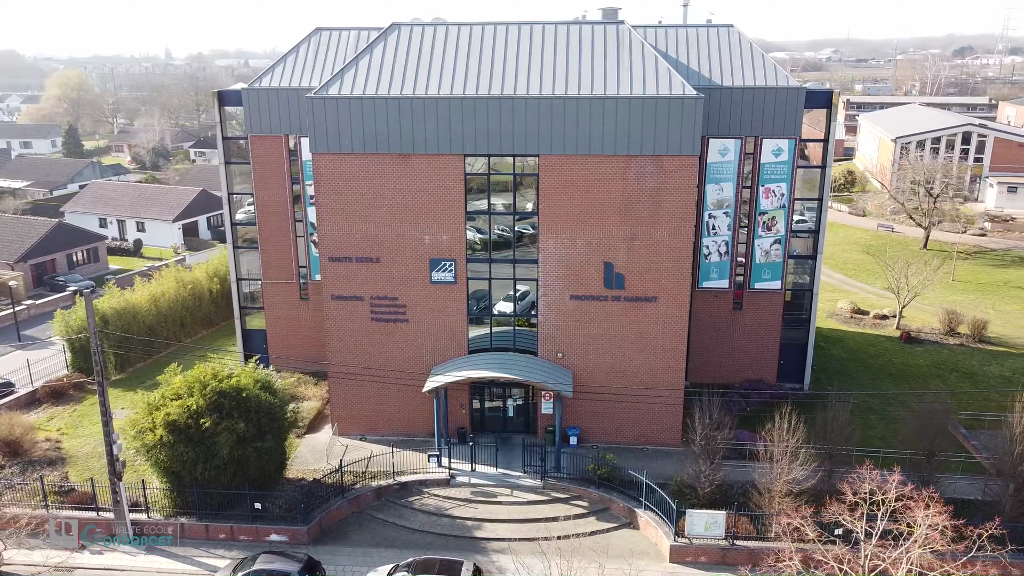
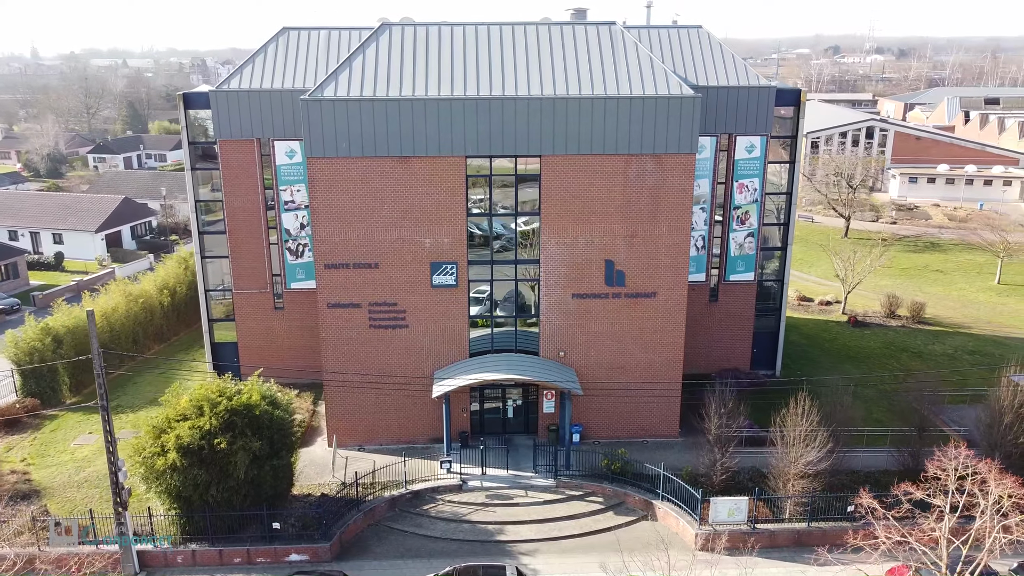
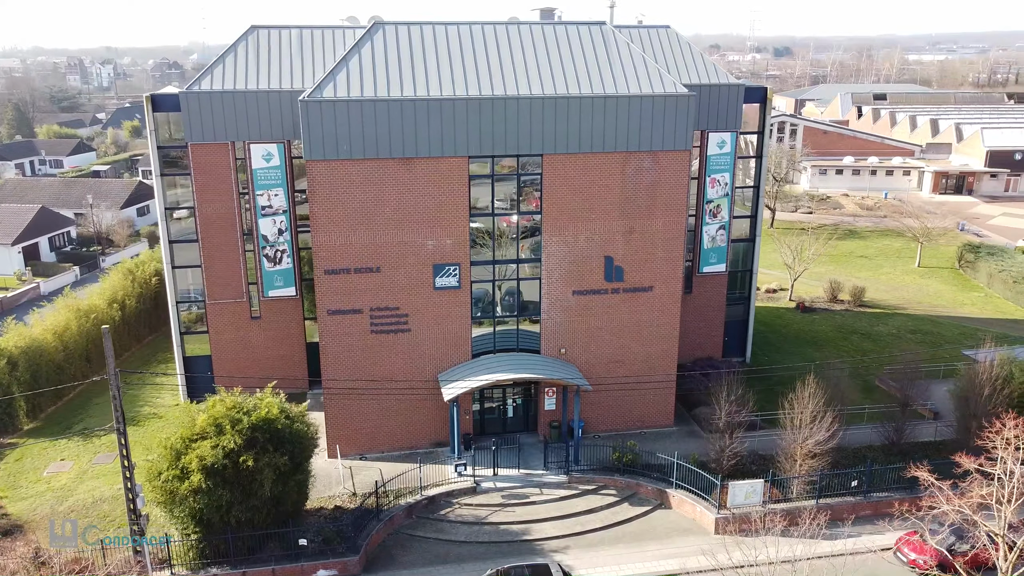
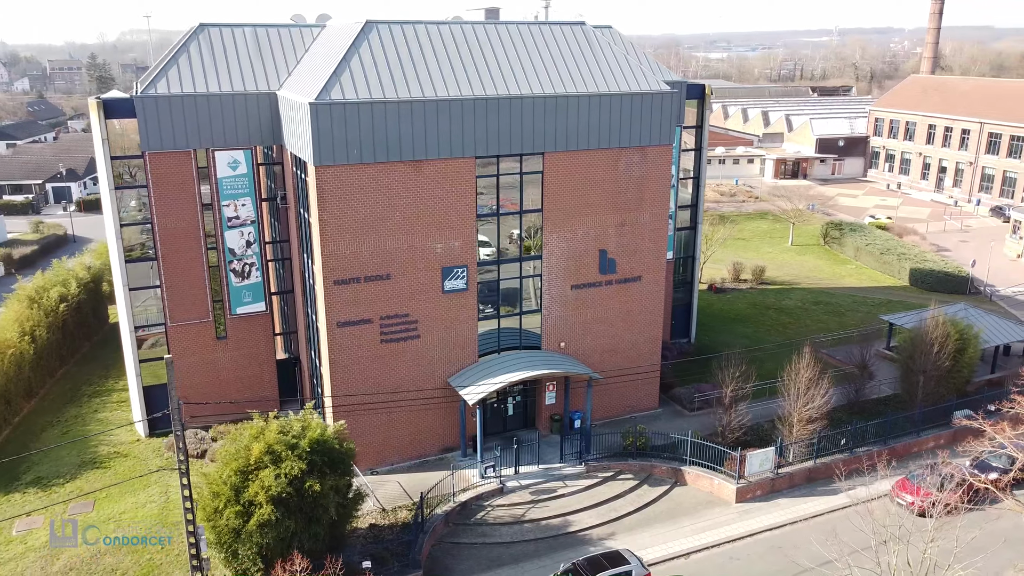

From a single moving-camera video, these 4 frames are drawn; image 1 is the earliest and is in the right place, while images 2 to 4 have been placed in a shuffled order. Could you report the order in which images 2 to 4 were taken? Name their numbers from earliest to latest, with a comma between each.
2, 3, 4
